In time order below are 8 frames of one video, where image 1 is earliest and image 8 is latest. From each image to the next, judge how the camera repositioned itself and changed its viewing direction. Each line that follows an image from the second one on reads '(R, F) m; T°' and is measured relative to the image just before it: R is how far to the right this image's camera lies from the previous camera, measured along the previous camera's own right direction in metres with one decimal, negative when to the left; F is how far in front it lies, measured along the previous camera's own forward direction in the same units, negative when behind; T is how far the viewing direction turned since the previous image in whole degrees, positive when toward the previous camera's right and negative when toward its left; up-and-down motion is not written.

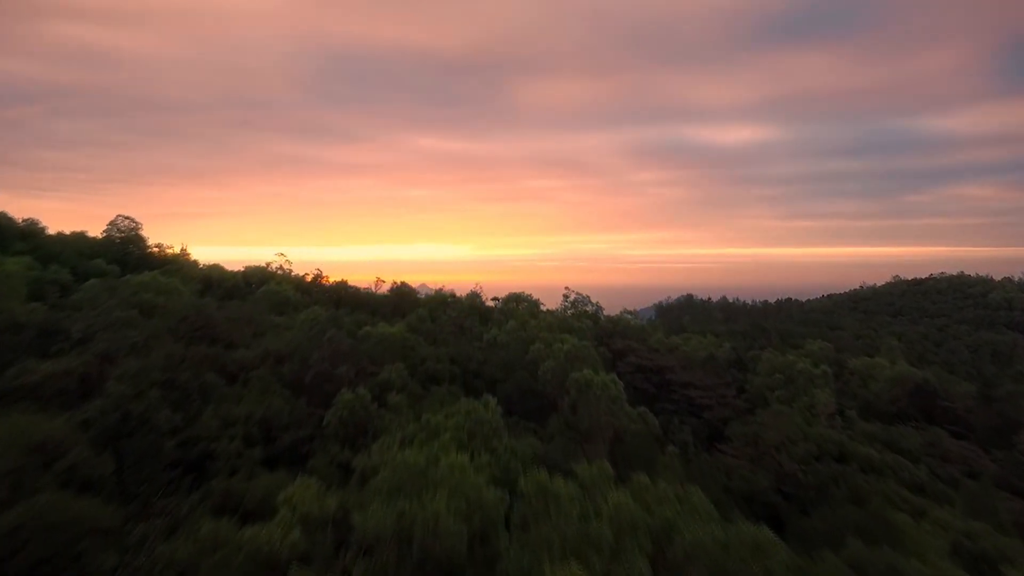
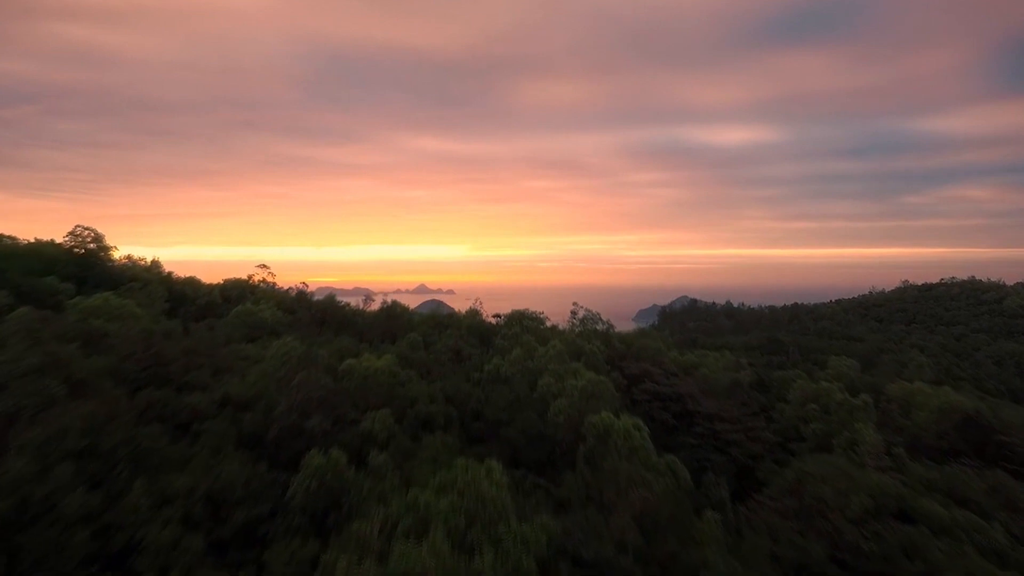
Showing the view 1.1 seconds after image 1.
(-0.1, +1.1) m; 0°
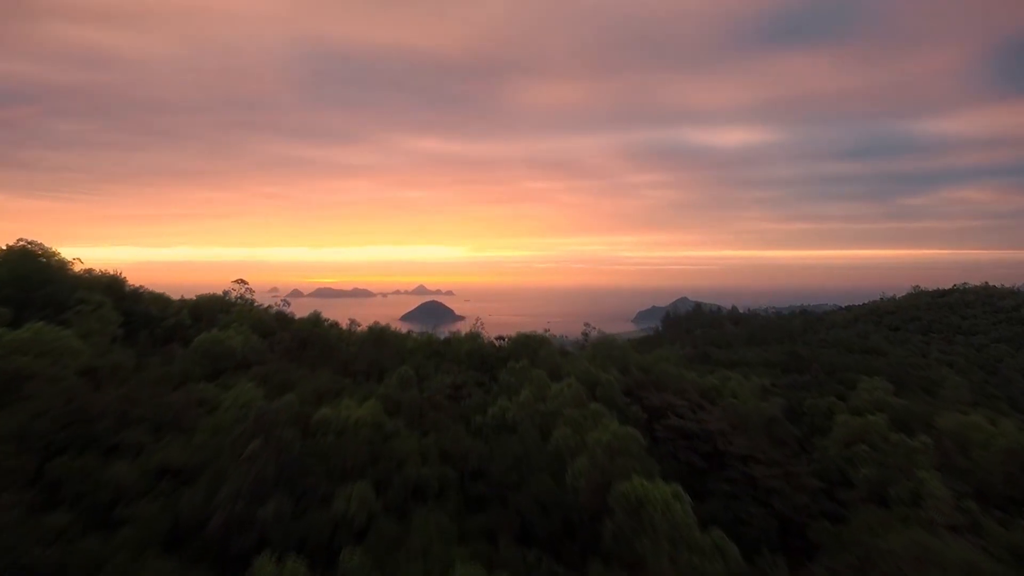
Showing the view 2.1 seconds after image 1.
(-0.1, +1.2) m; 0°
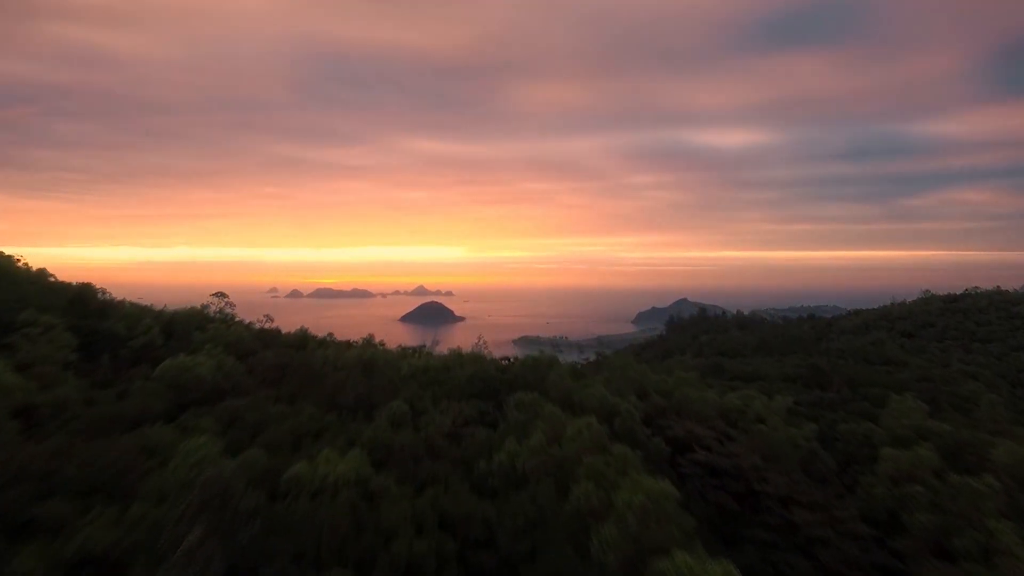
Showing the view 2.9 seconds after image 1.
(-0.1, +1.0) m; 0°
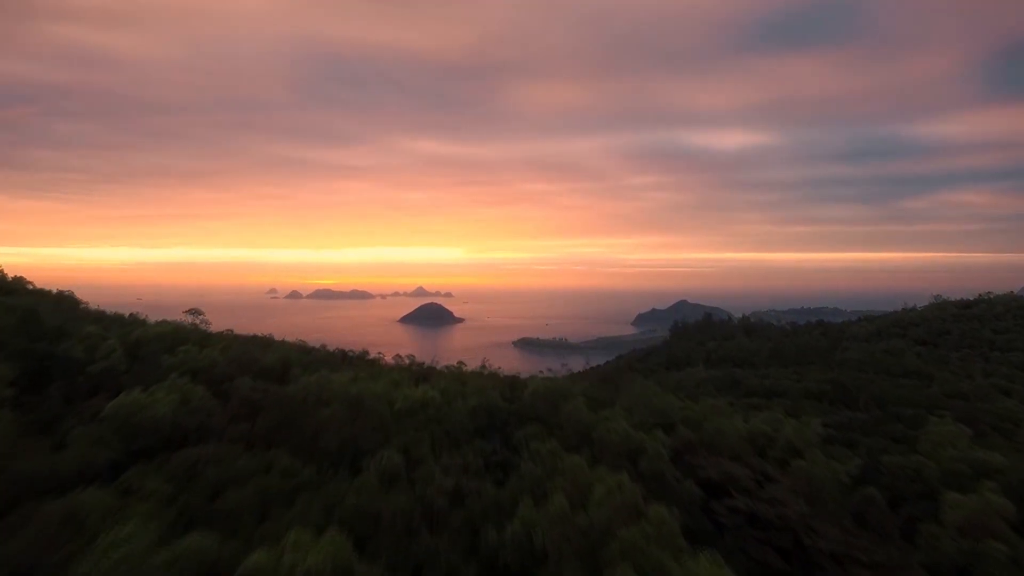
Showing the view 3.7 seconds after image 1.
(-0.1, +1.0) m; 0°
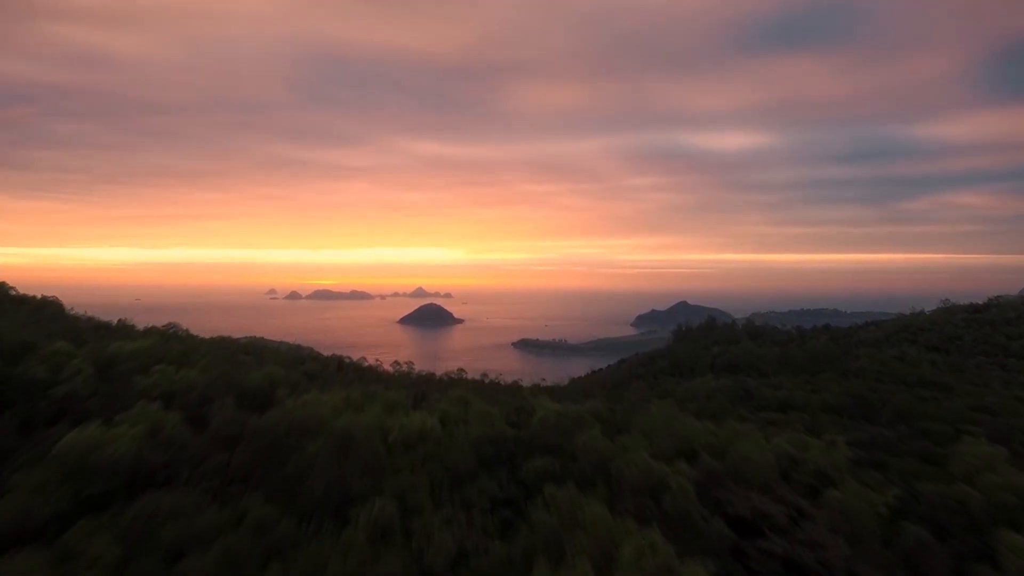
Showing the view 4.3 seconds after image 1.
(-0.1, +0.7) m; 0°
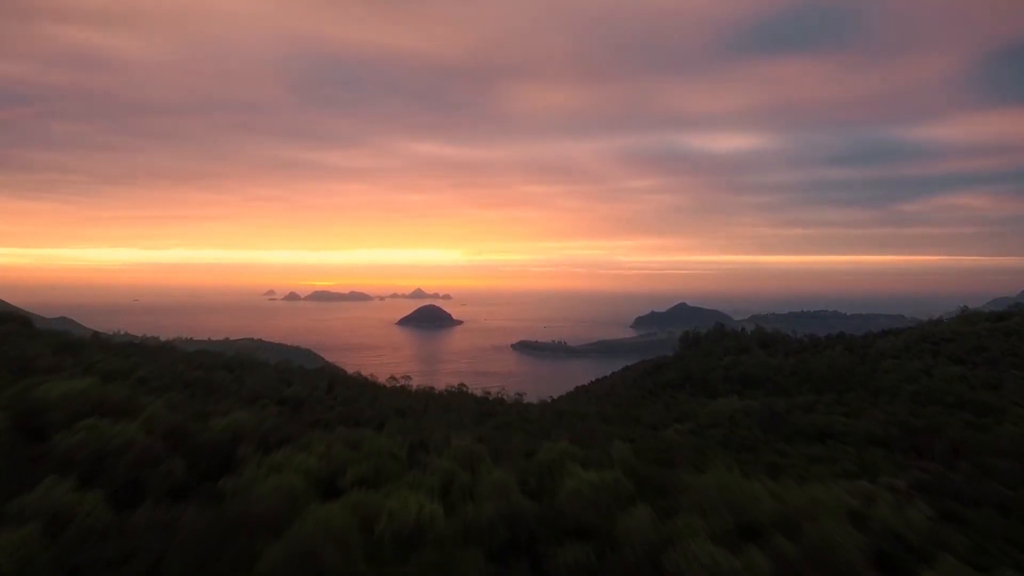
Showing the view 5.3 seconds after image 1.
(-0.2, +1.5) m; 0°
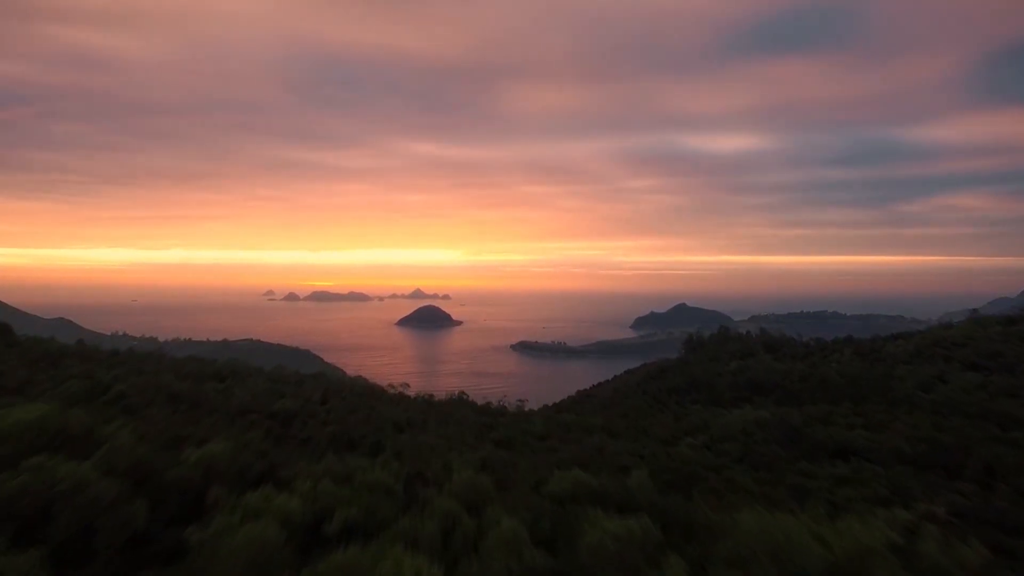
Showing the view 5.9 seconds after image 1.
(-0.1, +0.8) m; 0°
